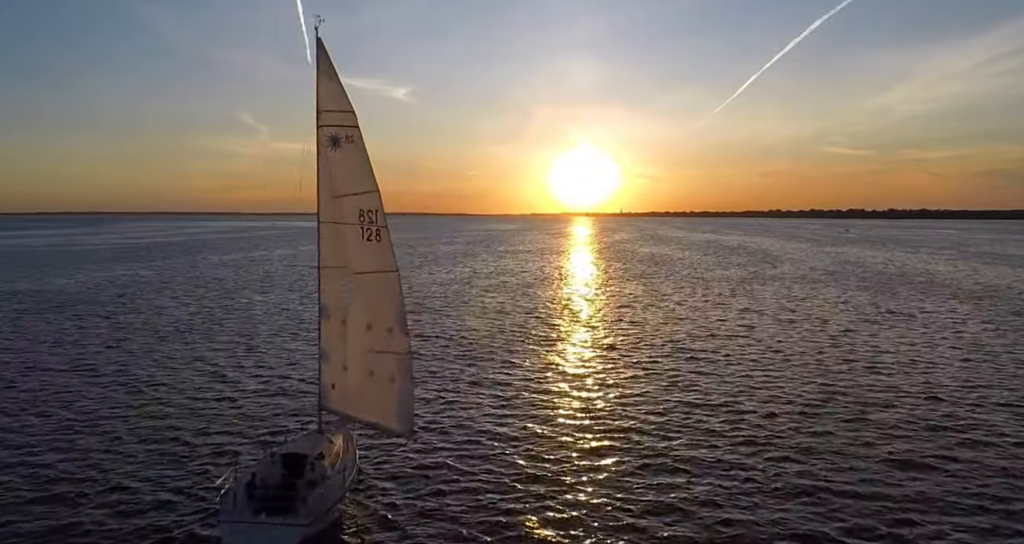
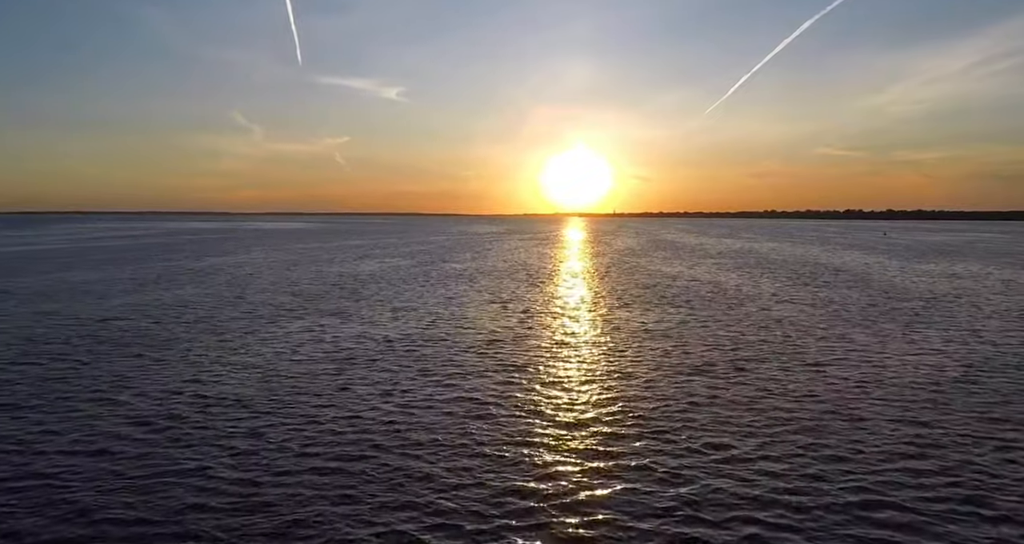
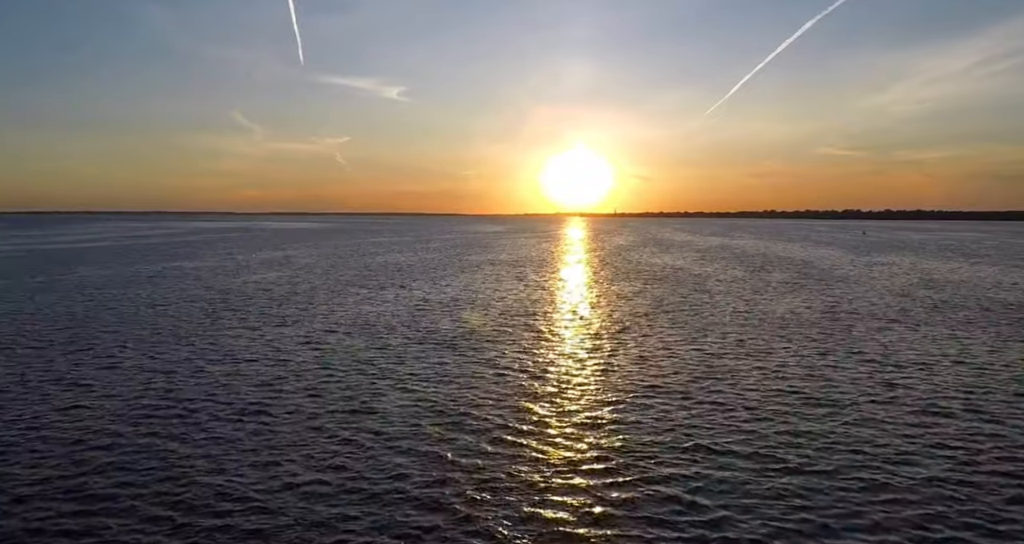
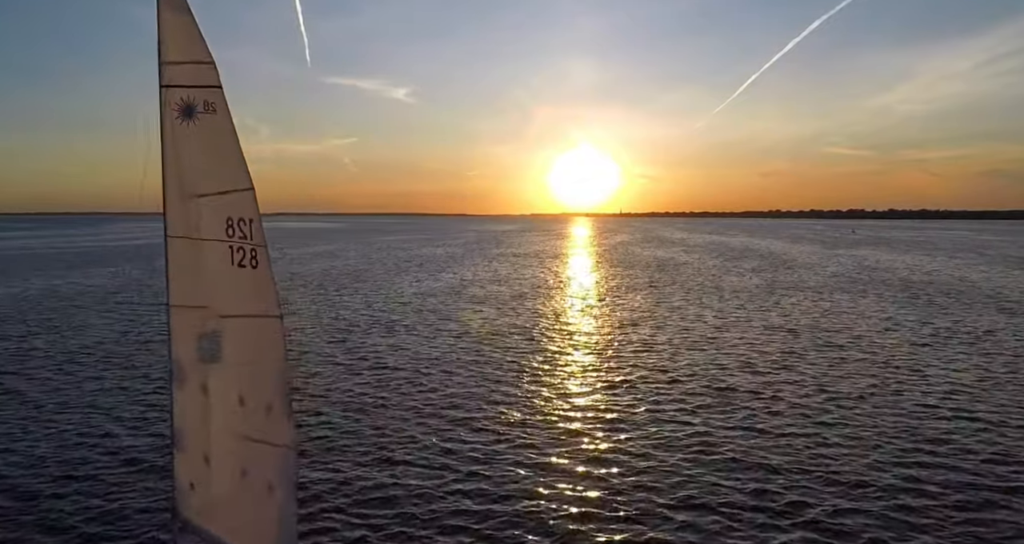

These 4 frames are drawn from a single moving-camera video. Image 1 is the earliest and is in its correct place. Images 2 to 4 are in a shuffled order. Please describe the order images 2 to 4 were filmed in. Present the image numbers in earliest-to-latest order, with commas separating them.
4, 3, 2
